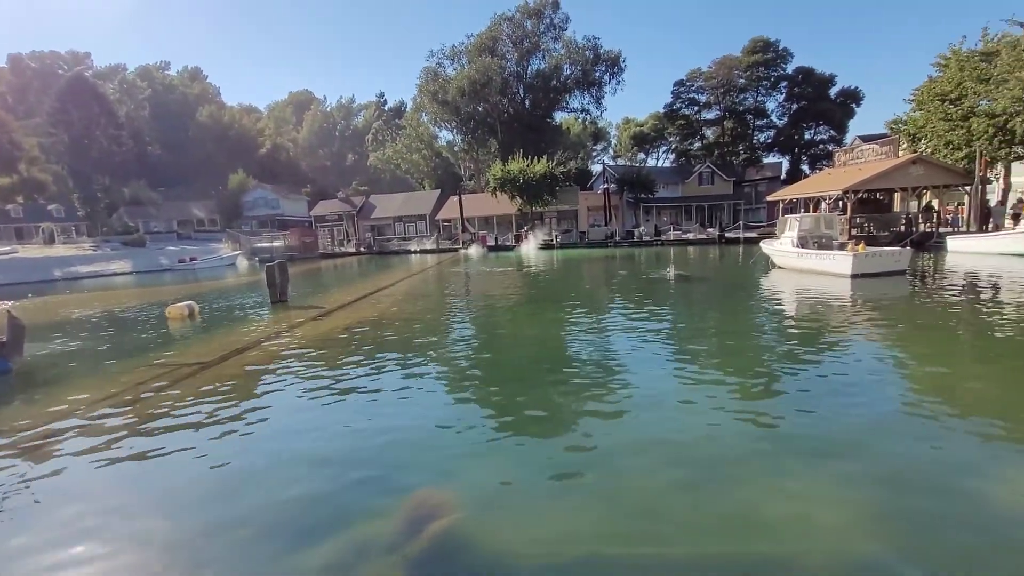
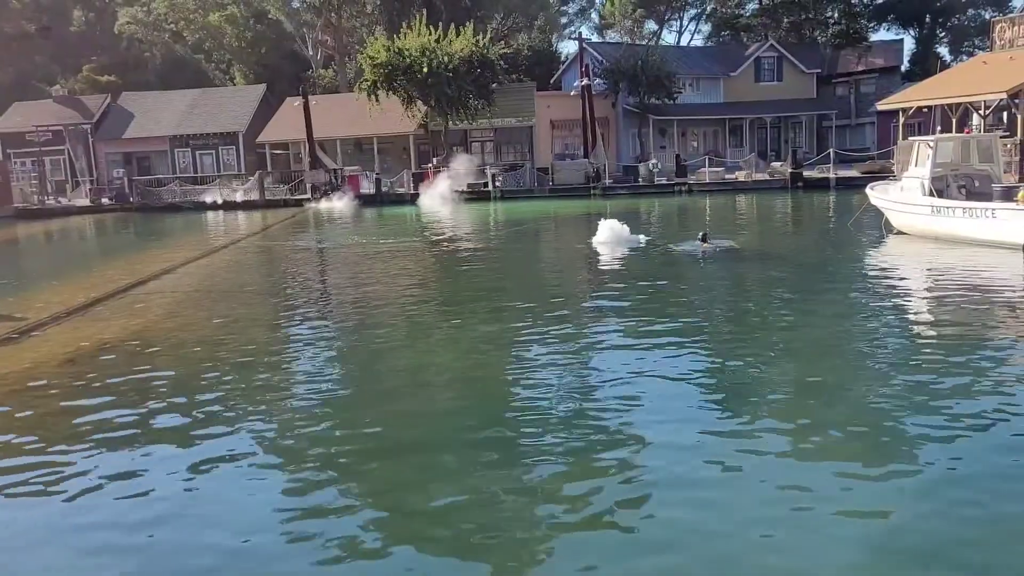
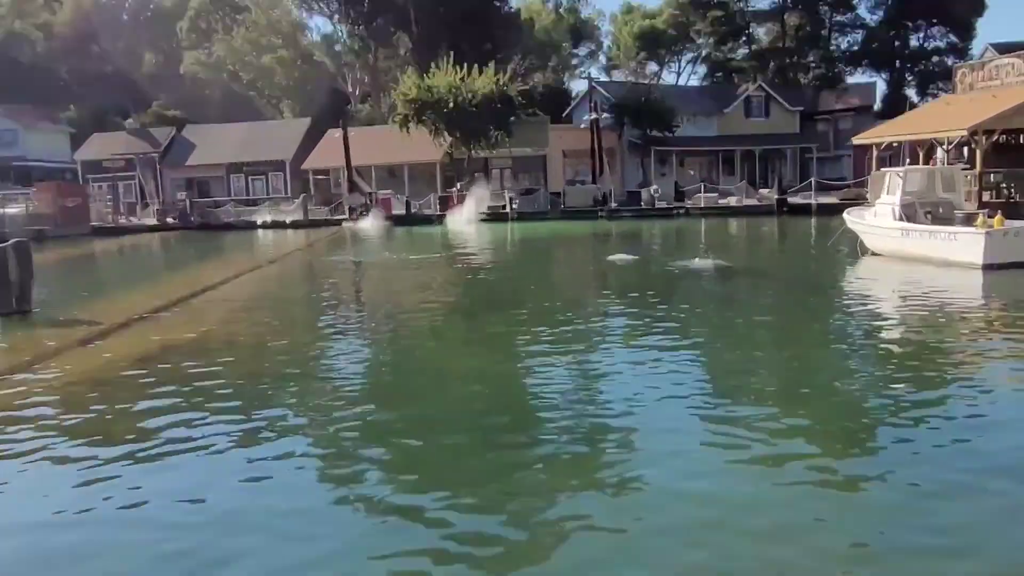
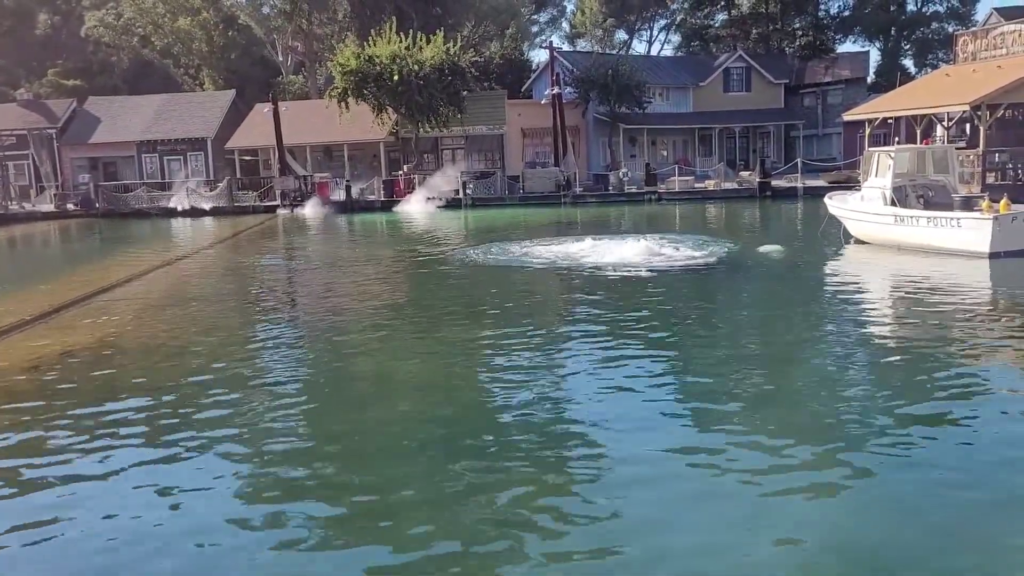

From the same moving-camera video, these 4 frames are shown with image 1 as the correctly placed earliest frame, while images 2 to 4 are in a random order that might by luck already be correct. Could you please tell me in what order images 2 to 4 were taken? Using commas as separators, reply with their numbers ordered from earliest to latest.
3, 2, 4
